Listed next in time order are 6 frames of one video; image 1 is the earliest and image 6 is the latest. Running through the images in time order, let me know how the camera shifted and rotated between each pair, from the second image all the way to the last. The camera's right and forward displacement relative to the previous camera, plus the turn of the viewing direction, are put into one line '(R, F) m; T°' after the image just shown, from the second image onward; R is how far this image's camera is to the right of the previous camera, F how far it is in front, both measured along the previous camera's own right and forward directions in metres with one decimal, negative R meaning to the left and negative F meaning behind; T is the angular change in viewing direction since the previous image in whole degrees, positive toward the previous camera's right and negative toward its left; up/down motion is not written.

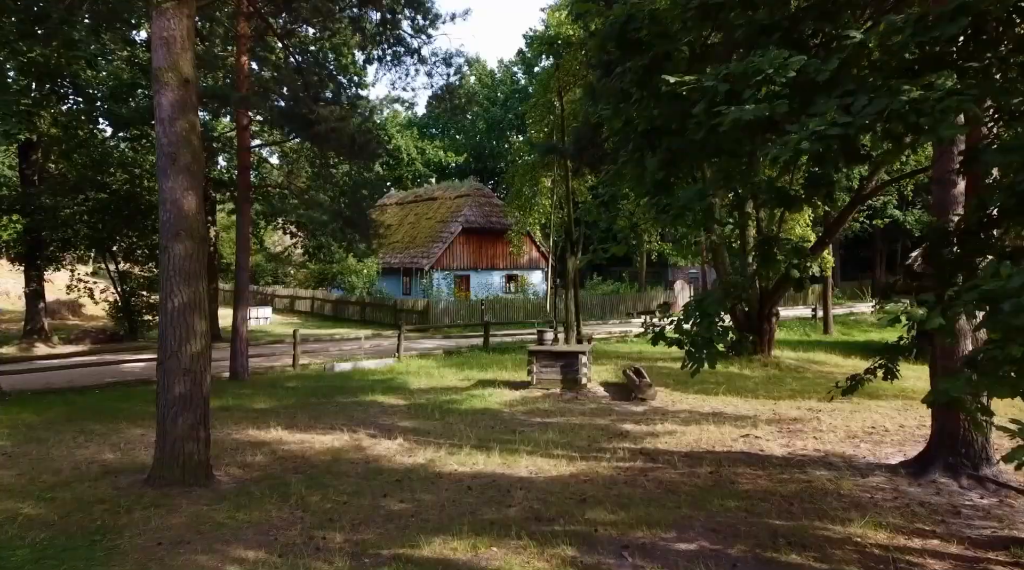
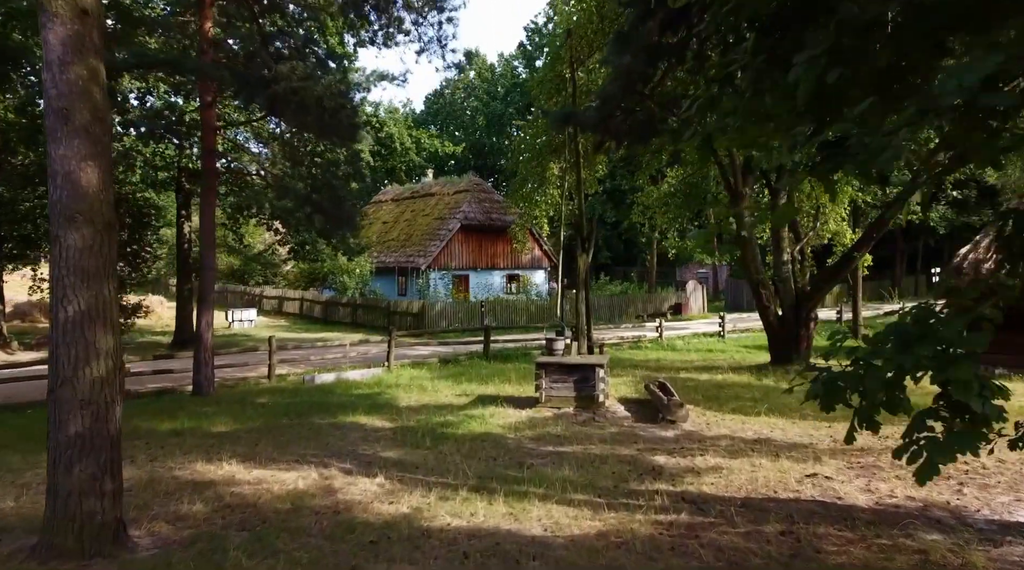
(-0.1, +2.0) m; 0°
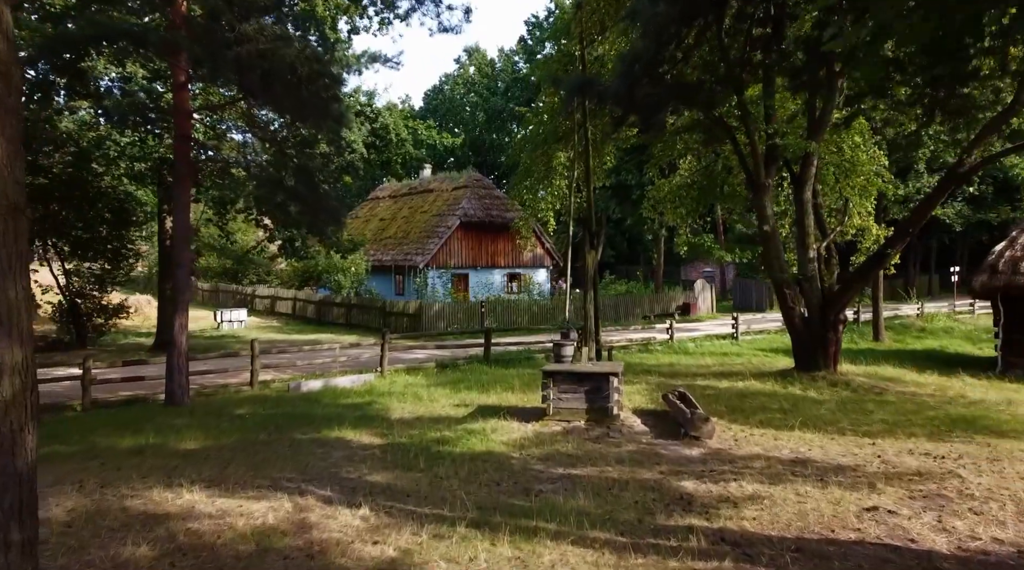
(-0.1, +1.2) m; 0°
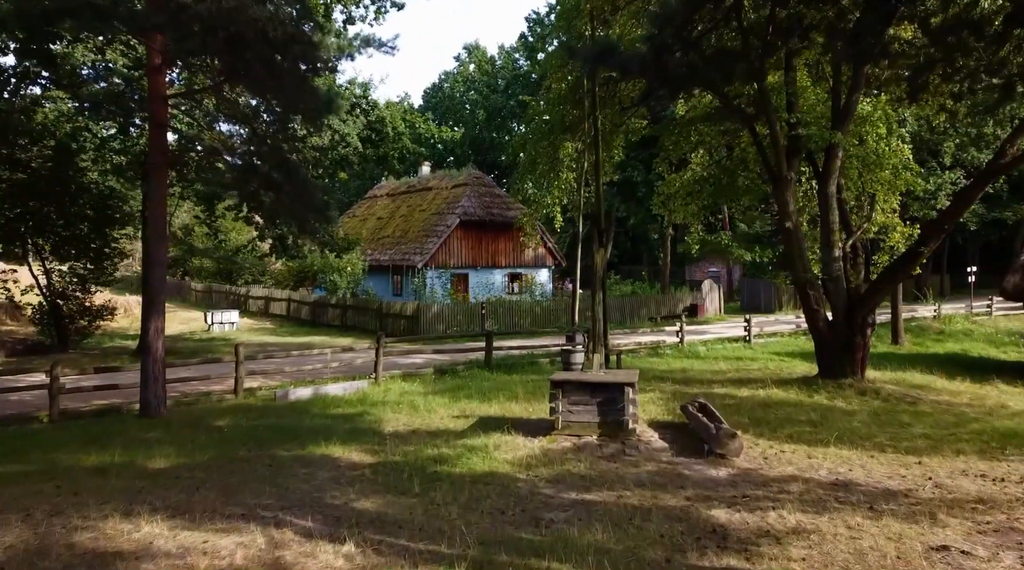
(-0.1, +1.0) m; 0°
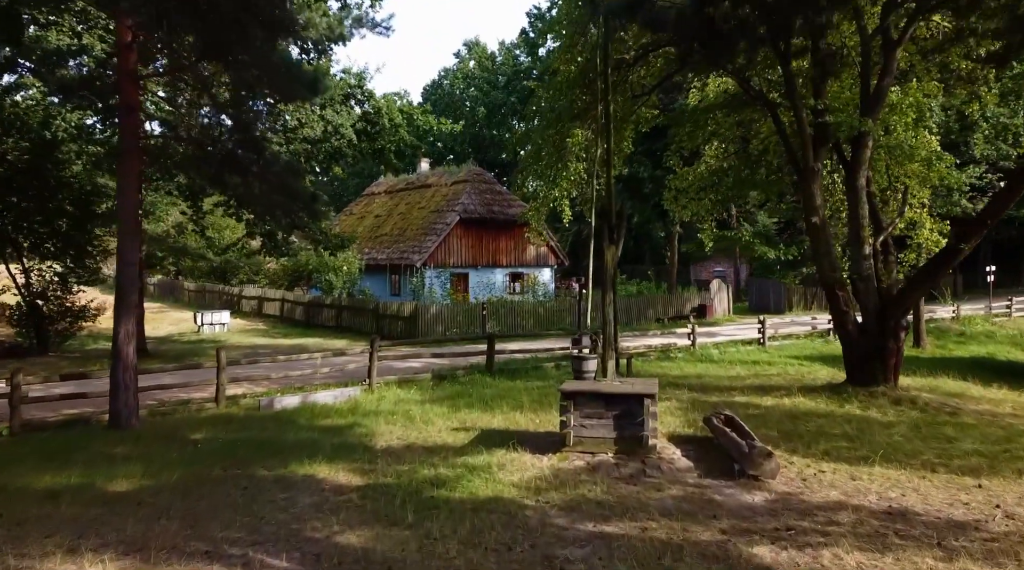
(-0.1, +1.0) m; 0°
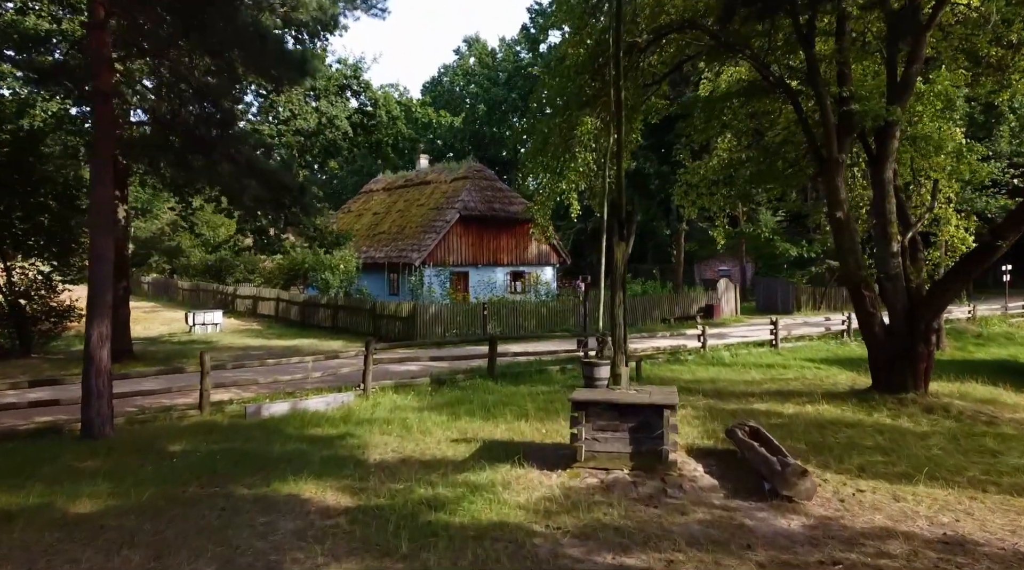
(-0.1, +0.8) m; 0°
